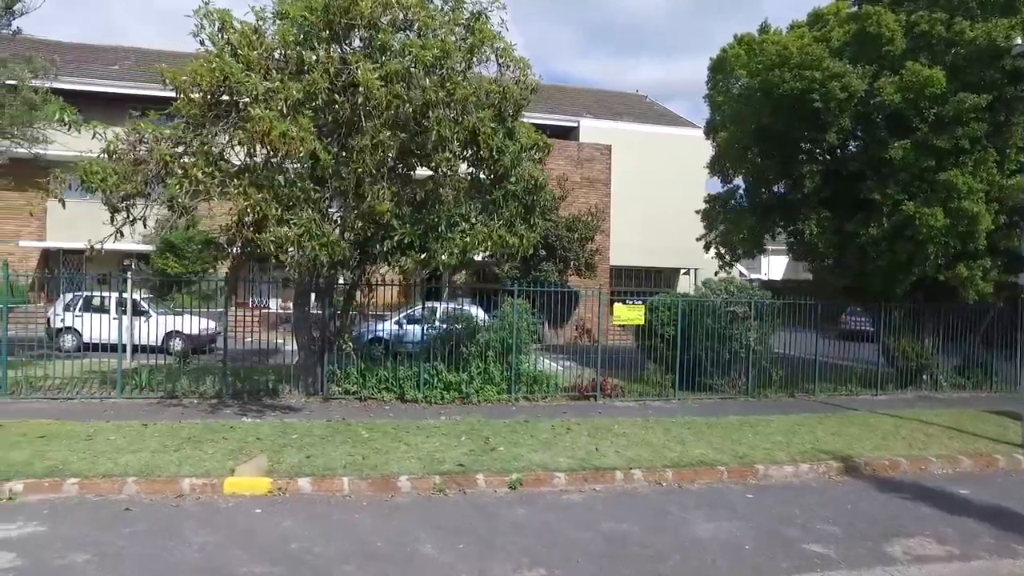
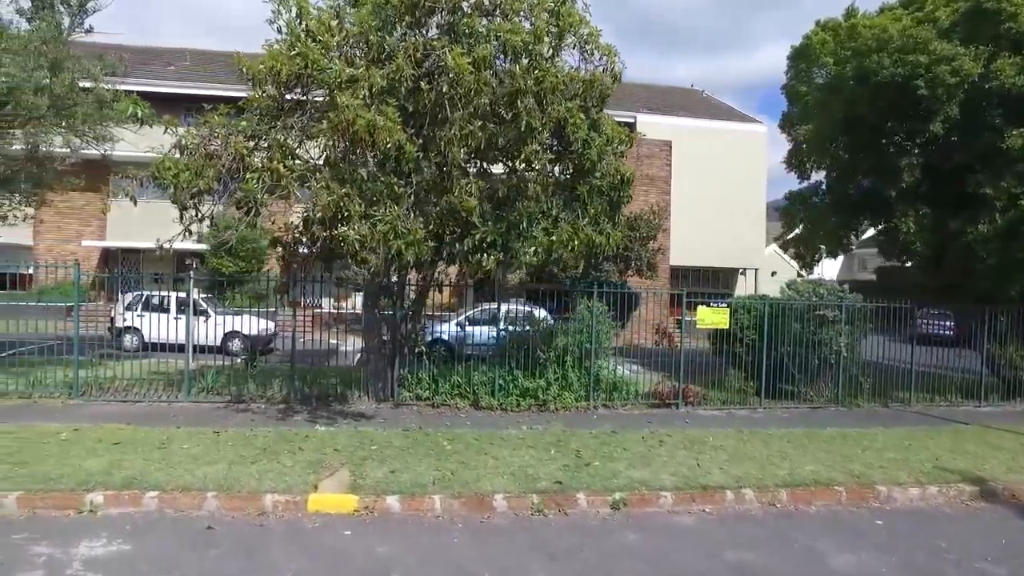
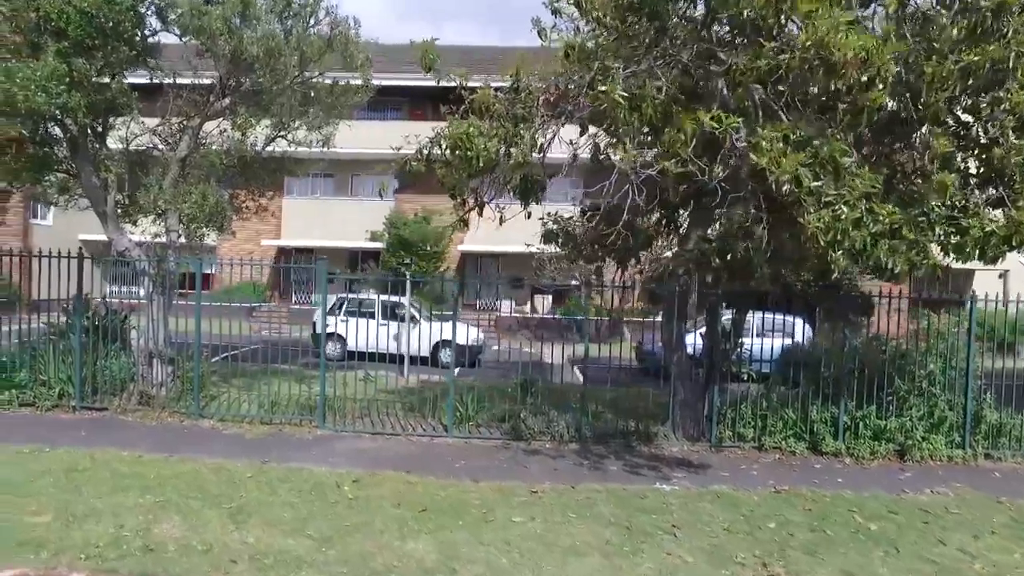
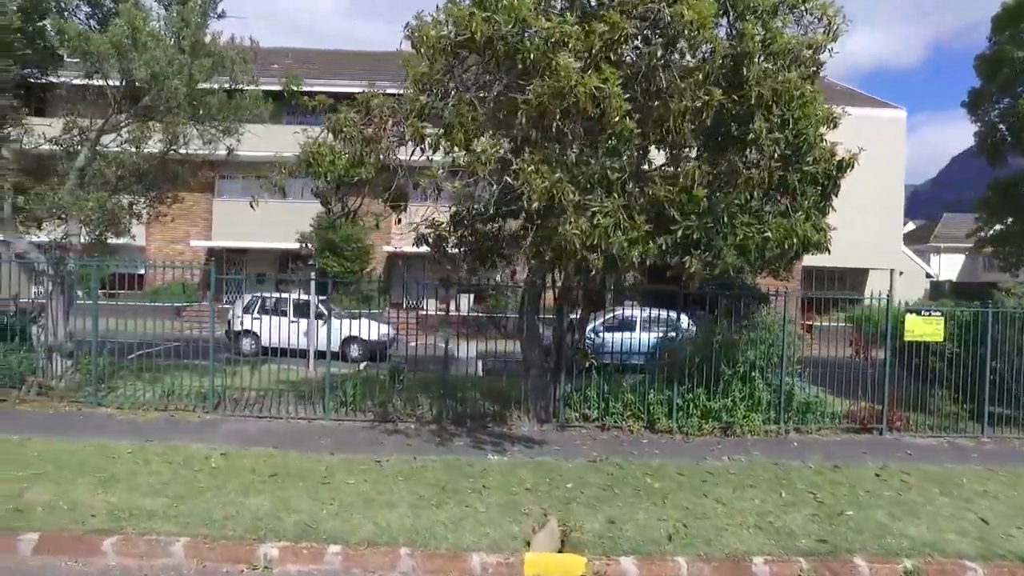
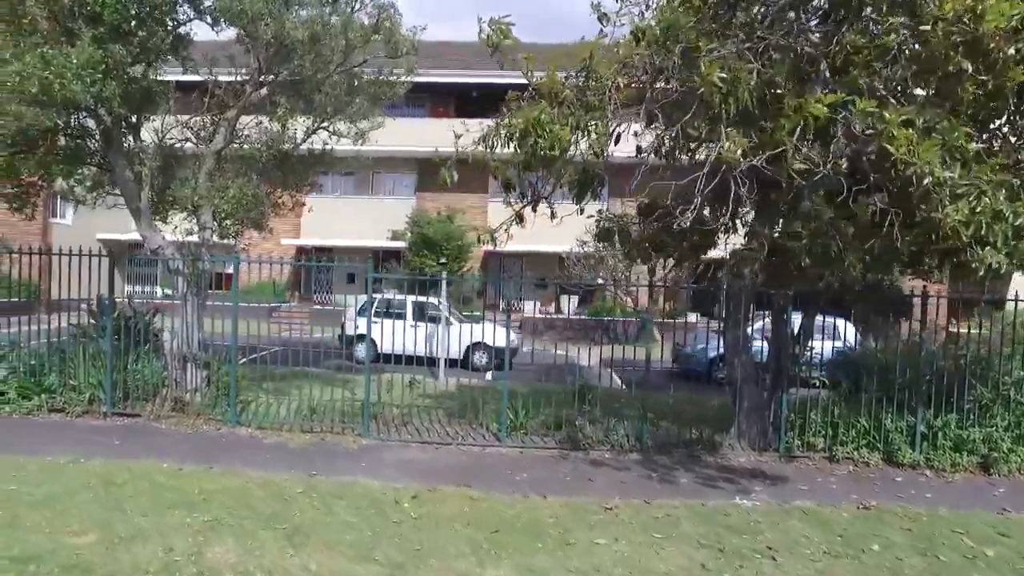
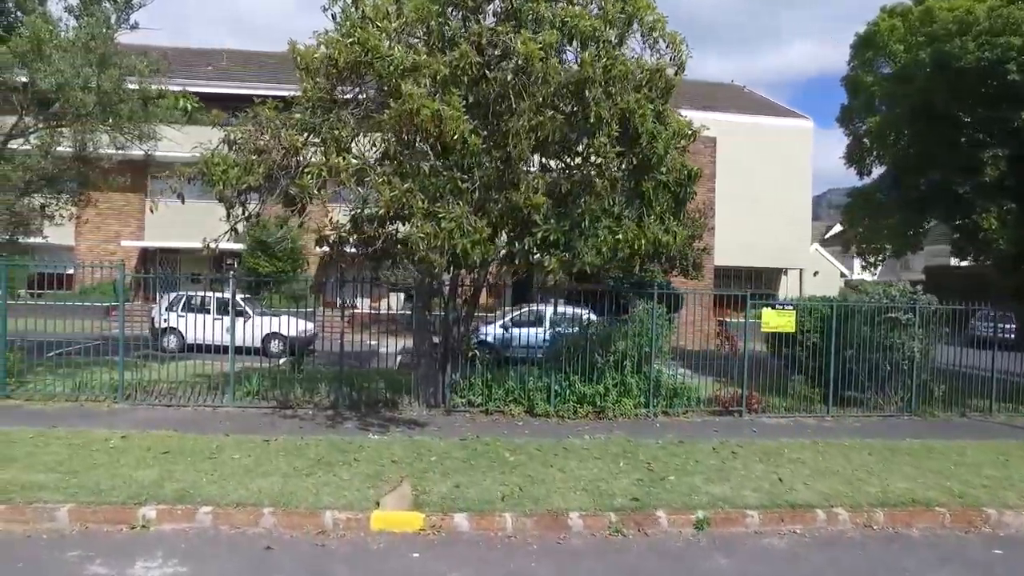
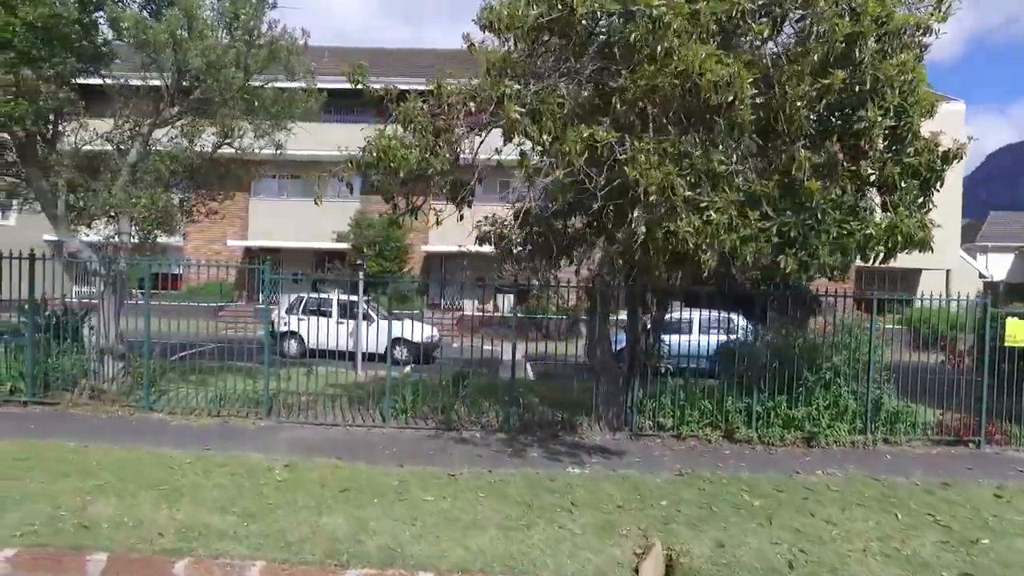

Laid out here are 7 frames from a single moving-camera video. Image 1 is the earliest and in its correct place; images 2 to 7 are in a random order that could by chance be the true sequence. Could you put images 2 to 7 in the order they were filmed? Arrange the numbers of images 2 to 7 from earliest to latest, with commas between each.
2, 6, 4, 7, 3, 5
